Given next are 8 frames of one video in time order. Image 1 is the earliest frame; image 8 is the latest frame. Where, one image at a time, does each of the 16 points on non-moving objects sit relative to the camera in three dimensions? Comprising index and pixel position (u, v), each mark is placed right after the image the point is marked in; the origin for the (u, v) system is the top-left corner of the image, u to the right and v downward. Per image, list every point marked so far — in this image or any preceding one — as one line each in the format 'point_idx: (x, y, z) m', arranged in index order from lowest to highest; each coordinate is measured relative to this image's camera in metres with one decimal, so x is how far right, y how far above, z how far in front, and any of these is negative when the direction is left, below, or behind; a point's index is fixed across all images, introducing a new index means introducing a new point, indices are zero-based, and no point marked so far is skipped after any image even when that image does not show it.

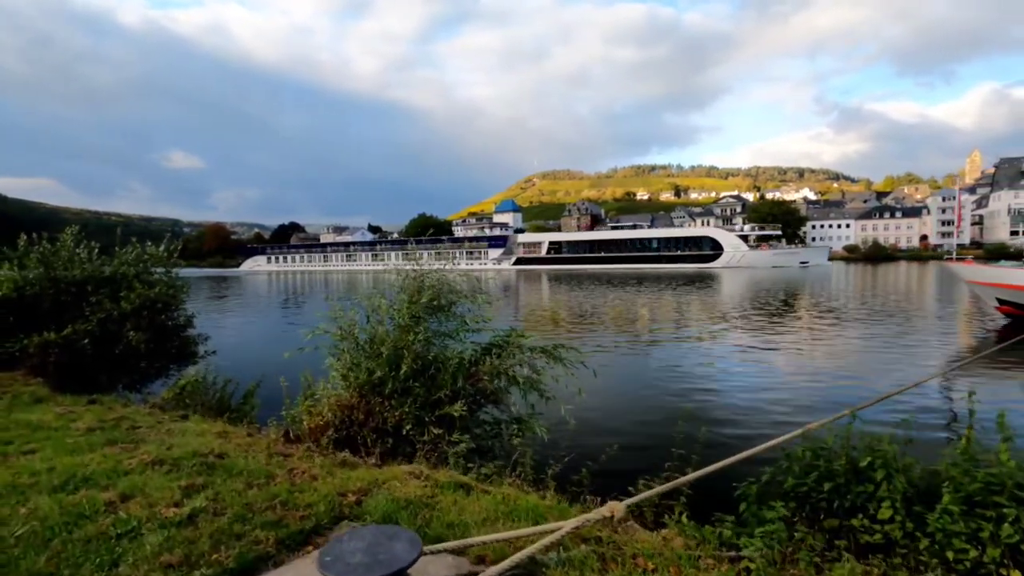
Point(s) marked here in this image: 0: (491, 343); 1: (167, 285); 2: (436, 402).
0: (-0.4, -0.9, +10.2) m
1: (-8.7, +0.1, +15.3) m
2: (-1.1, -1.7, +9.1) m
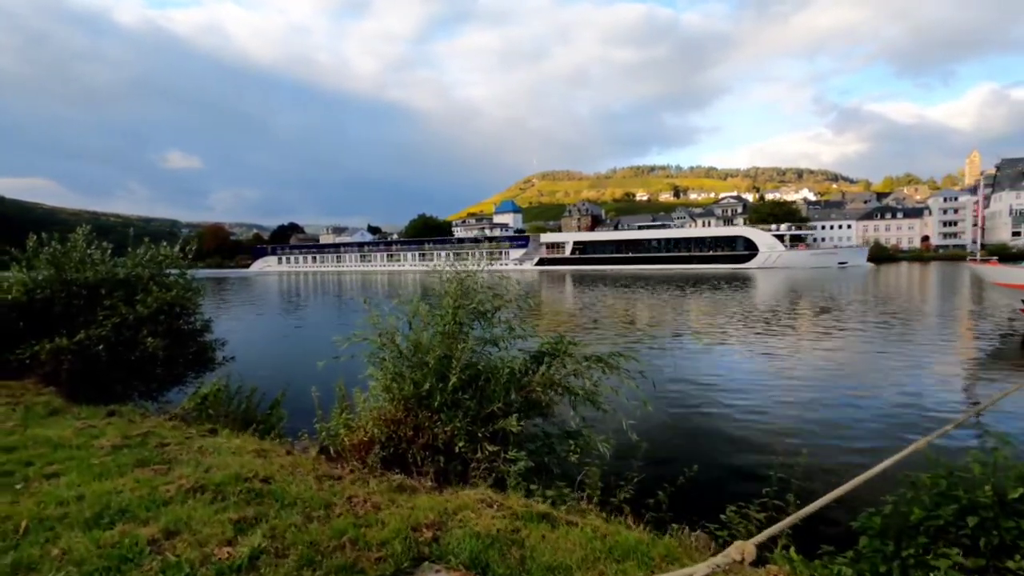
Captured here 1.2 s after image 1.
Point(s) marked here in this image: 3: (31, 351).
0: (+0.4, -1.0, +9.5) m
1: (-7.9, 0.0, +14.6) m
2: (-0.3, -1.8, +8.4) m
3: (-9.6, -1.3, +12.2) m
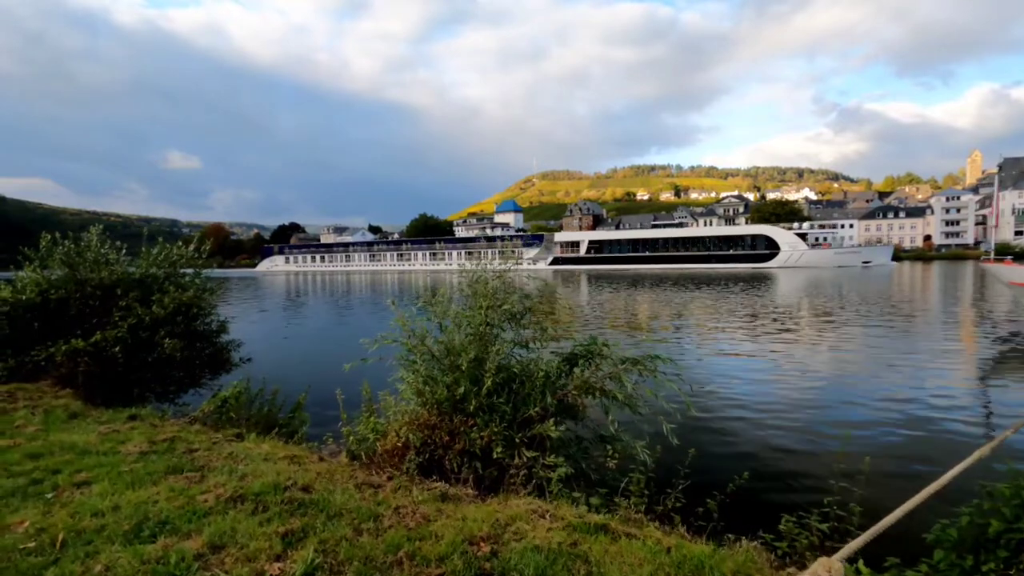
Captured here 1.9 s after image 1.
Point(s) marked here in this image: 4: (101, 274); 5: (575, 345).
0: (+0.9, -1.0, +9.2) m
1: (-7.4, 0.0, +14.4) m
2: (+0.2, -1.8, +8.2) m
3: (-9.1, -1.3, +12.0) m
4: (-8.9, +0.3, +13.2) m
5: (+1.0, -0.9, +9.5) m
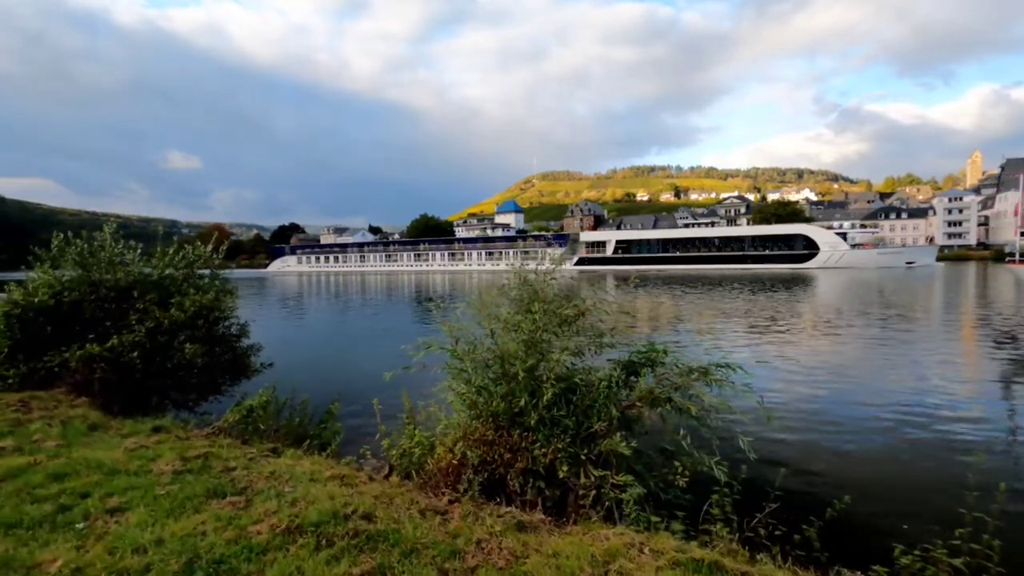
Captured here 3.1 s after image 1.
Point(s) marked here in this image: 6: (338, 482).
0: (+1.7, -1.0, +8.6) m
1: (-6.6, 0.0, +13.7) m
2: (+1.0, -1.8, +7.5) m
3: (-8.4, -1.3, +11.3) m
4: (-8.1, +0.3, +12.5) m
5: (+1.7, -0.9, +8.9) m
6: (-1.9, -2.1, +6.6) m
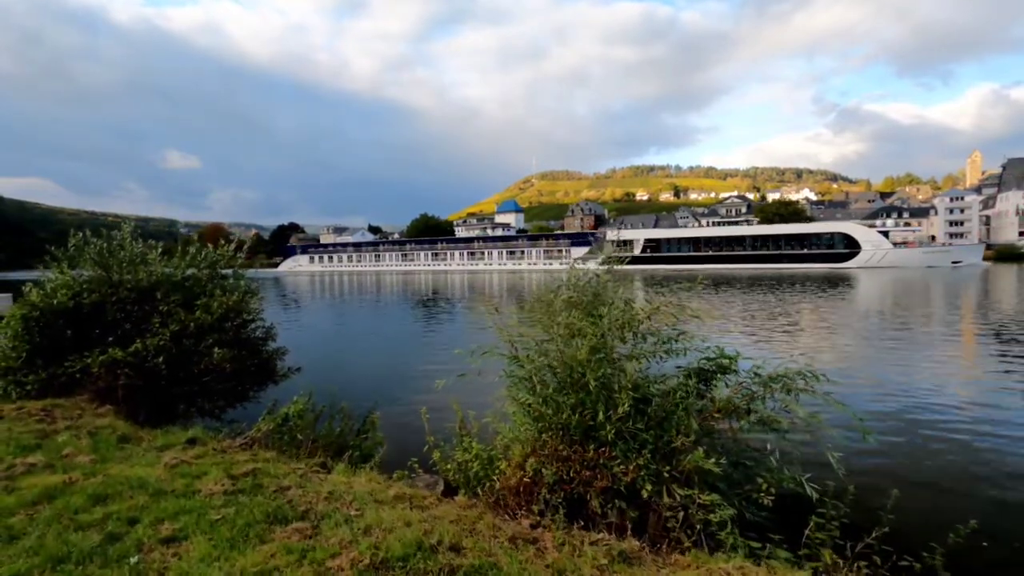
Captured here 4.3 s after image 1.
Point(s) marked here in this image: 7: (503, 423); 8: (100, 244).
0: (+2.5, -1.0, +8.0) m
1: (-5.8, -0.1, +13.1) m
2: (+1.8, -1.9, +7.0) m
3: (-7.6, -1.3, +10.7) m
4: (-7.3, +0.2, +11.9) m
5: (+2.6, -1.0, +8.3) m
6: (-1.1, -2.1, +6.1) m
7: (-0.1, -1.8, +8.0) m
8: (-7.9, +0.8, +11.8) m
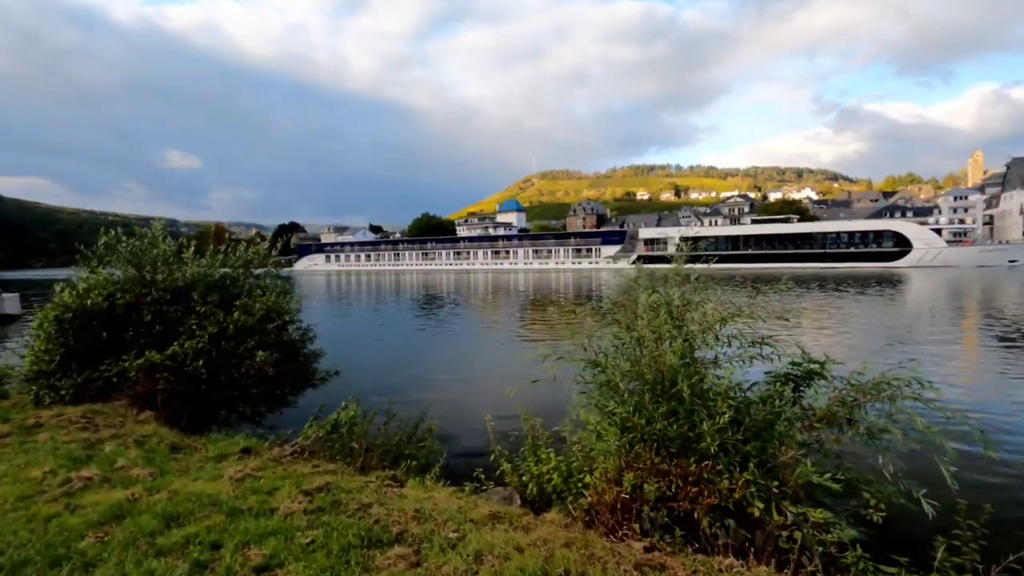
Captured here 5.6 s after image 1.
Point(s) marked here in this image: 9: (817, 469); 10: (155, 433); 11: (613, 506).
0: (+3.5, -1.0, +7.5) m
1: (-4.8, -0.1, +12.6) m
2: (+2.8, -1.9, +6.5) m
3: (-6.6, -1.3, +10.2) m
4: (-6.3, +0.2, +11.4) m
5: (+3.6, -1.0, +7.8) m
6: (-0.1, -2.2, +5.6) m
7: (+0.9, -1.8, +7.5) m
8: (-7.0, +0.8, +11.3) m
9: (+3.2, -1.9, +6.3) m
10: (-5.1, -2.1, +8.7) m
11: (+1.0, -2.3, +6.4) m
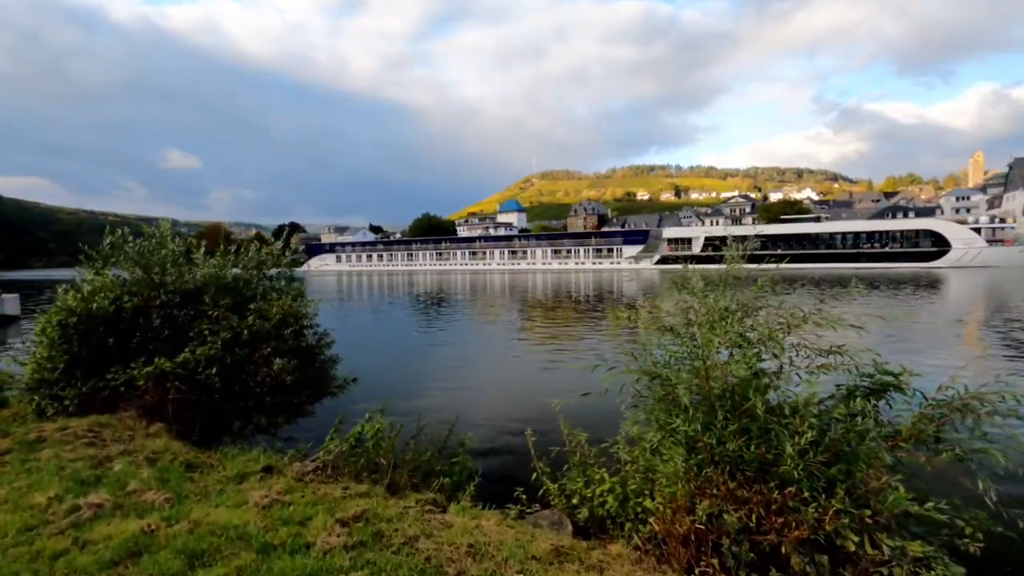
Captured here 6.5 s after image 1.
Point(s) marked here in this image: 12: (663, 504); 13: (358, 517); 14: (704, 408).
0: (+4.0, -1.1, +6.8) m
1: (-4.2, -0.1, +11.9) m
2: (+3.3, -1.9, +5.8) m
3: (-6.0, -1.4, +9.6) m
4: (-5.8, +0.2, +10.8) m
5: (+4.1, -1.0, +7.1) m
6: (+0.5, -2.2, +4.9) m
7: (+1.4, -1.8, +6.8) m
8: (-6.4, +0.8, +10.6) m
9: (+3.7, -1.9, +5.7) m
10: (-4.5, -2.1, +8.0) m
11: (+1.6, -2.3, +5.8) m
12: (+1.5, -2.1, +6.1) m
13: (-1.5, -2.1, +5.7) m
14: (+2.0, -1.2, +6.2) m
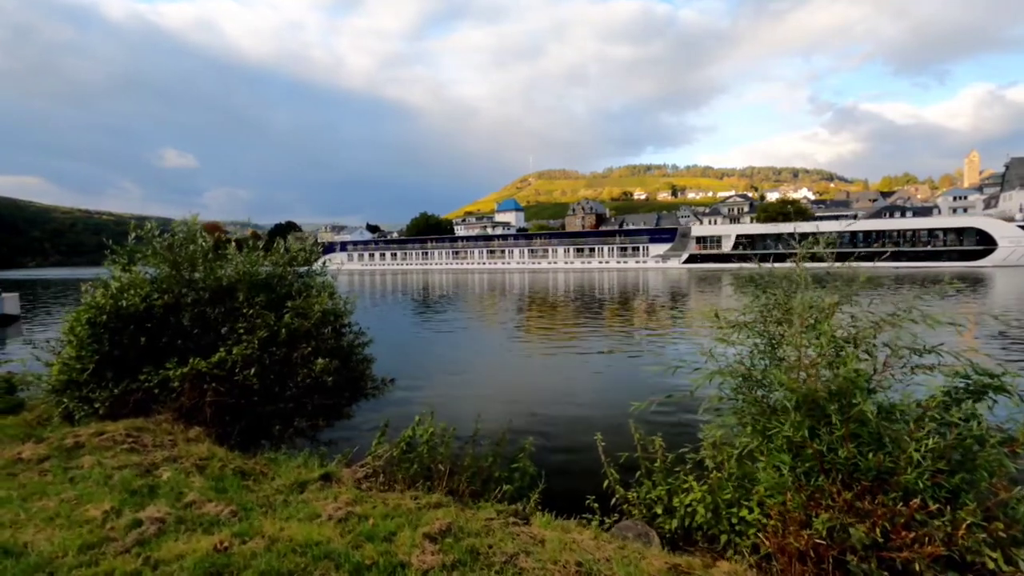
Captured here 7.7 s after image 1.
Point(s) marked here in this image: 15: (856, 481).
0: (+4.9, -1.0, +6.4) m
1: (-3.4, -0.1, +11.5) m
2: (+4.2, -1.9, +5.4) m
3: (-5.2, -1.3, +9.1) m
4: (-5.0, +0.2, +10.3) m
5: (+5.0, -1.0, +6.7) m
6: (+1.3, -2.2, +4.4) m
7: (+2.3, -1.8, +6.4) m
8: (-5.6, +0.8, +10.1) m
9: (+4.6, -1.9, +5.2) m
10: (-3.7, -2.1, +7.6) m
11: (+2.5, -2.3, +5.3) m
12: (+2.3, -2.1, +5.6) m
13: (-0.7, -2.1, +5.2) m
14: (+2.8, -1.2, +5.8) m
15: (+3.0, -1.7, +5.3) m
